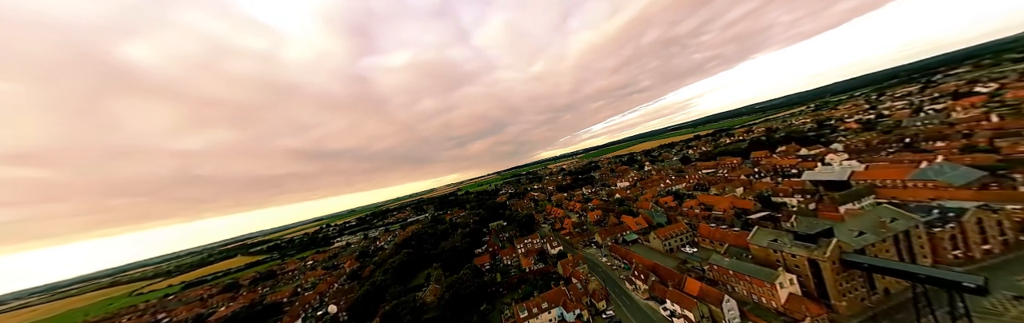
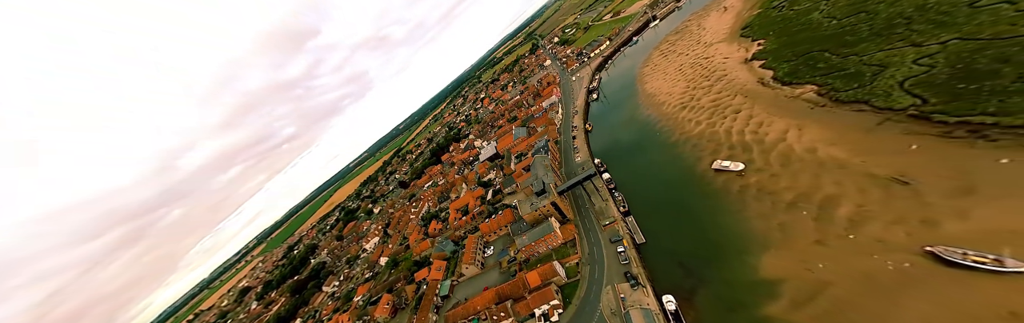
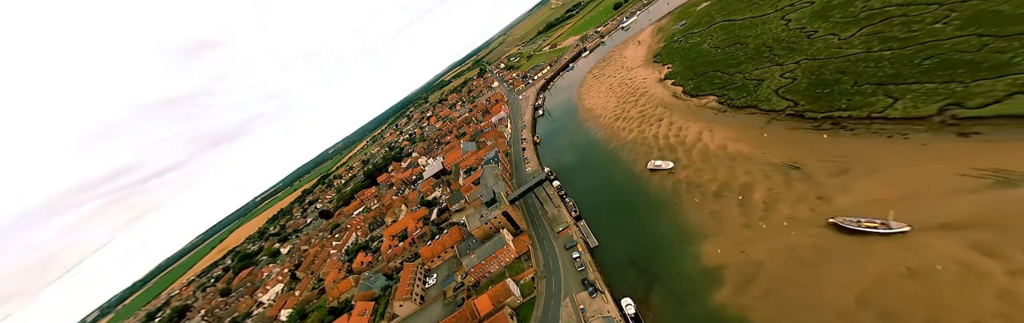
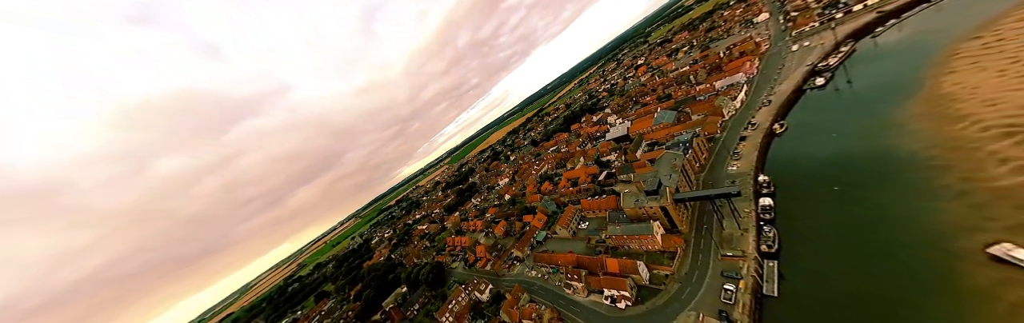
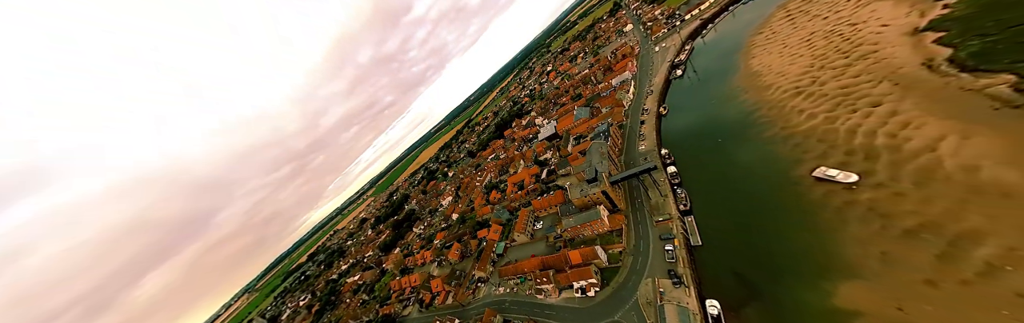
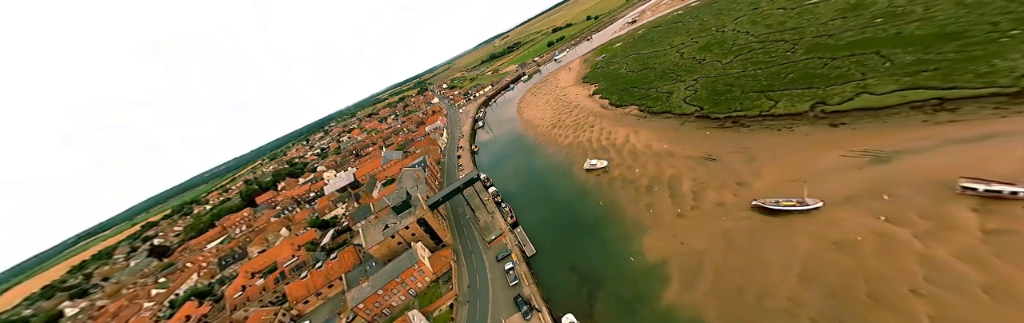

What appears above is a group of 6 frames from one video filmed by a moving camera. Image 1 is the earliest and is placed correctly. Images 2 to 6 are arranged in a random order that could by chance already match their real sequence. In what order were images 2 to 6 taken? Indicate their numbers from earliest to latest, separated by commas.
4, 5, 2, 3, 6
